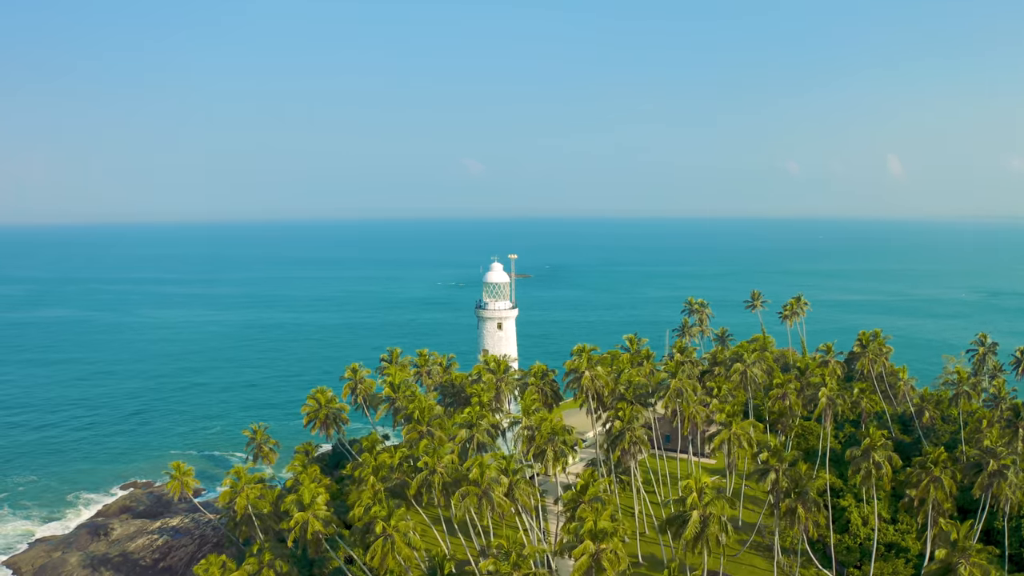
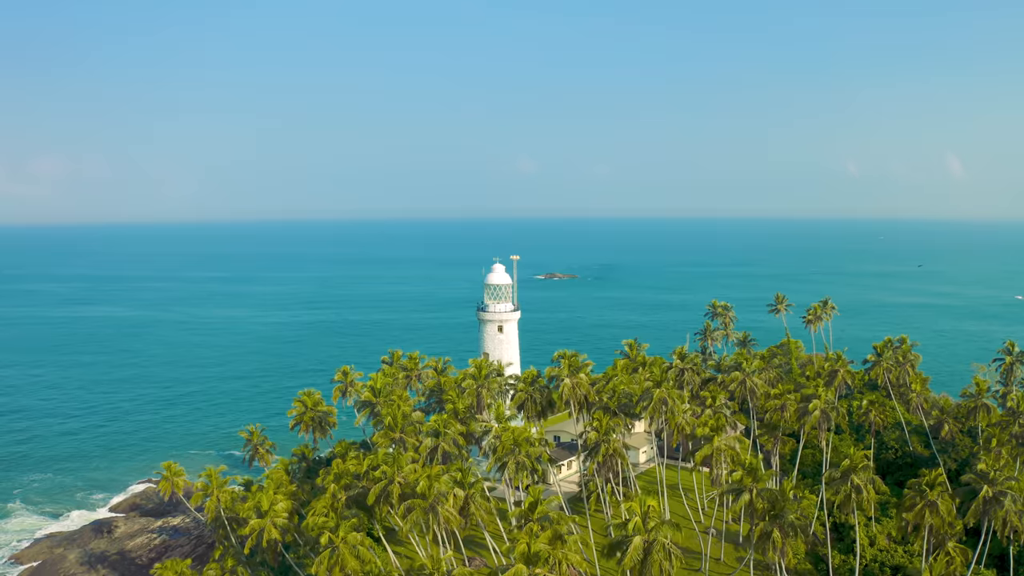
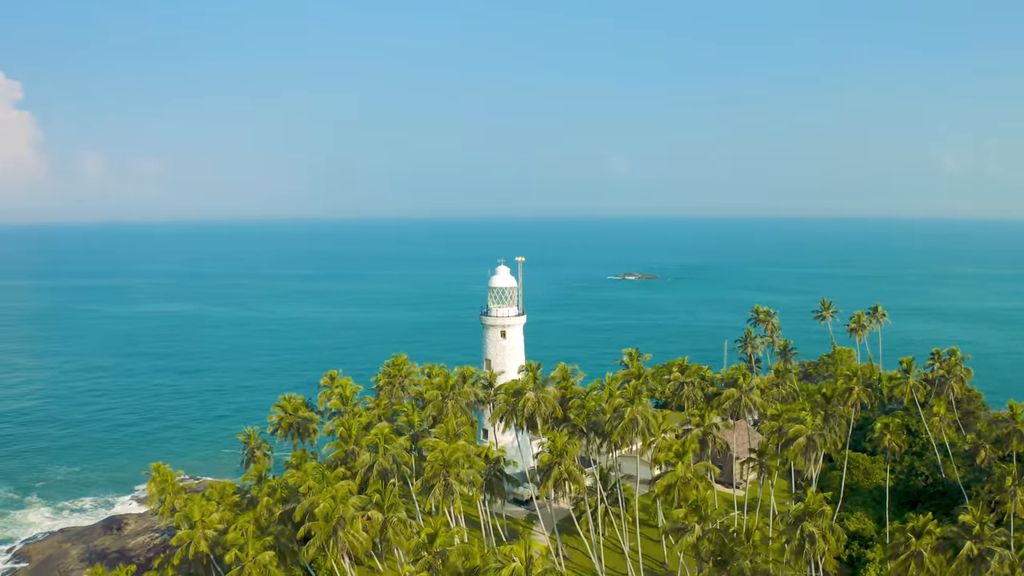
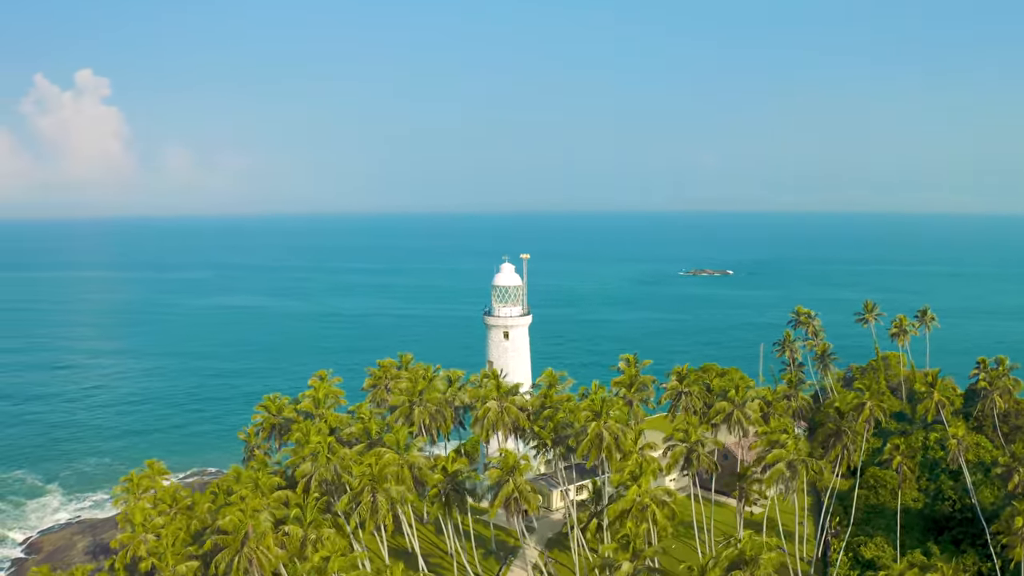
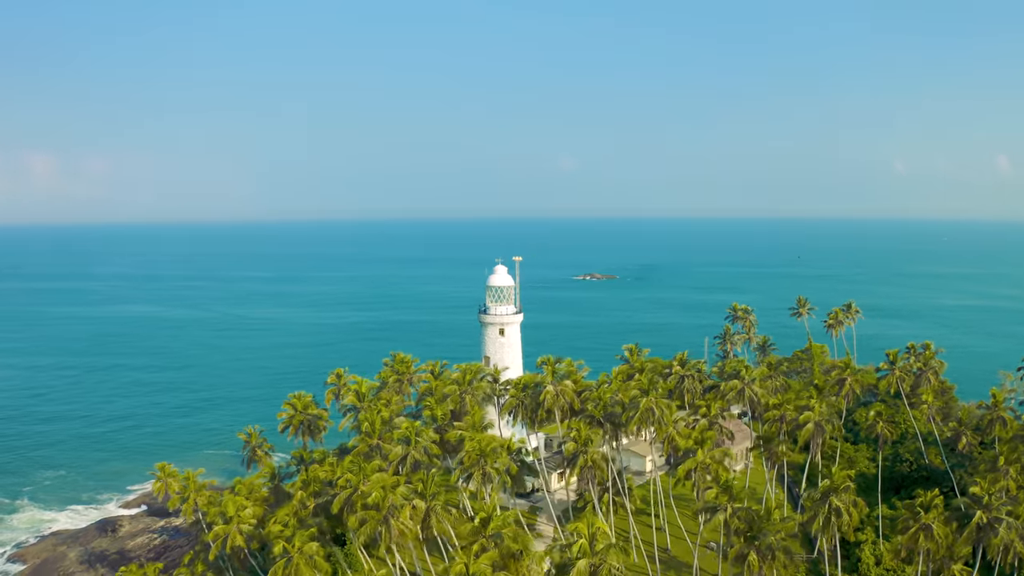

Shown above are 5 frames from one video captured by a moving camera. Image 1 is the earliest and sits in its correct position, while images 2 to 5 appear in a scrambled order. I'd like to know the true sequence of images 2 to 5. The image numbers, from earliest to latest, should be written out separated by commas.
2, 5, 3, 4
